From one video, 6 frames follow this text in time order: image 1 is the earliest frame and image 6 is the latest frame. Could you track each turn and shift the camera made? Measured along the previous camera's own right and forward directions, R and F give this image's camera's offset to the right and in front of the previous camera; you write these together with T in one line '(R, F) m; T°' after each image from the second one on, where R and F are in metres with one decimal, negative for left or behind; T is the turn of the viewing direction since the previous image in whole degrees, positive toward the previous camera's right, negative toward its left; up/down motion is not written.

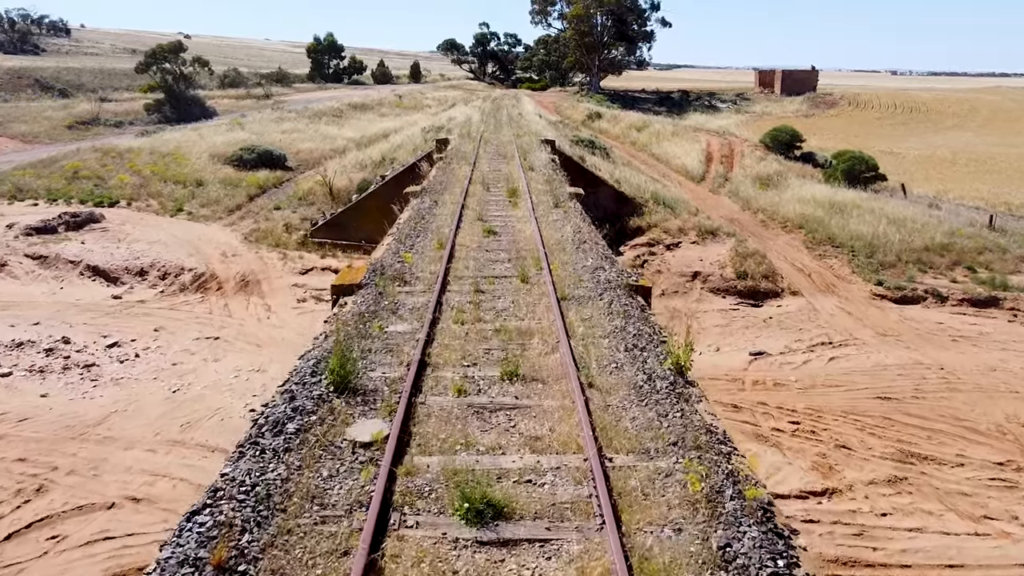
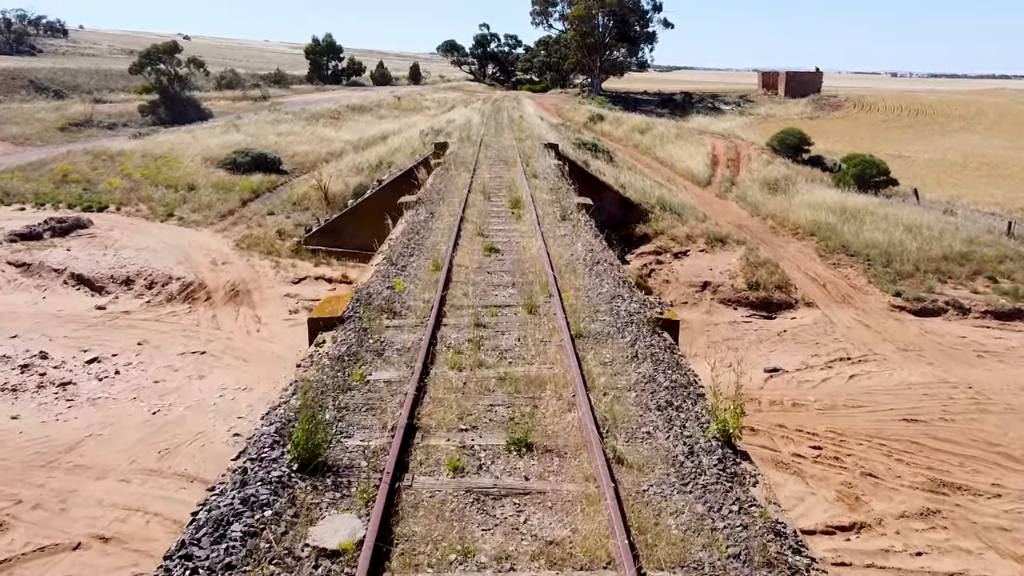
(0.0, +0.7) m; 0°
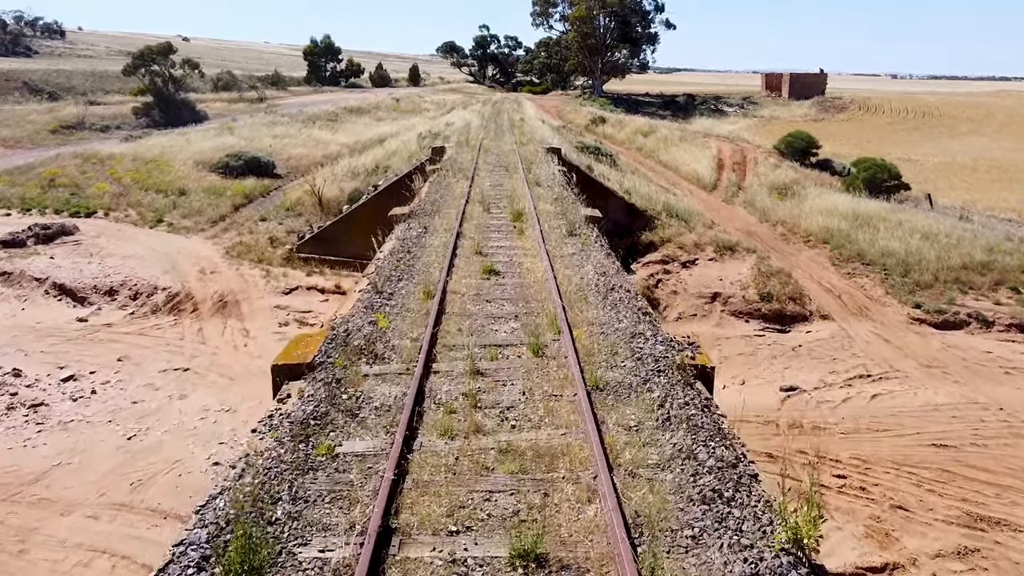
(0.0, +0.7) m; 0°
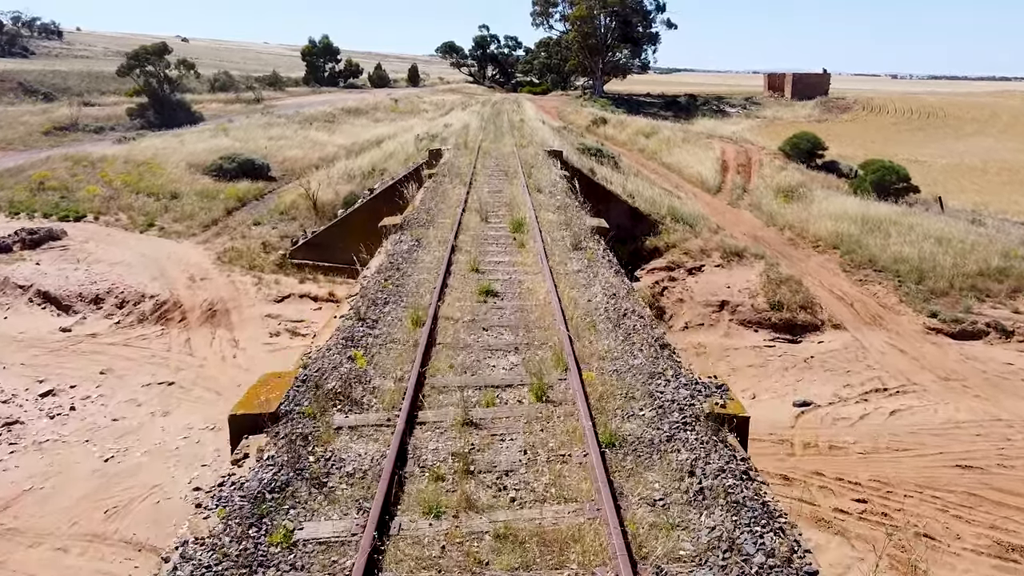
(0.0, +0.5) m; 0°
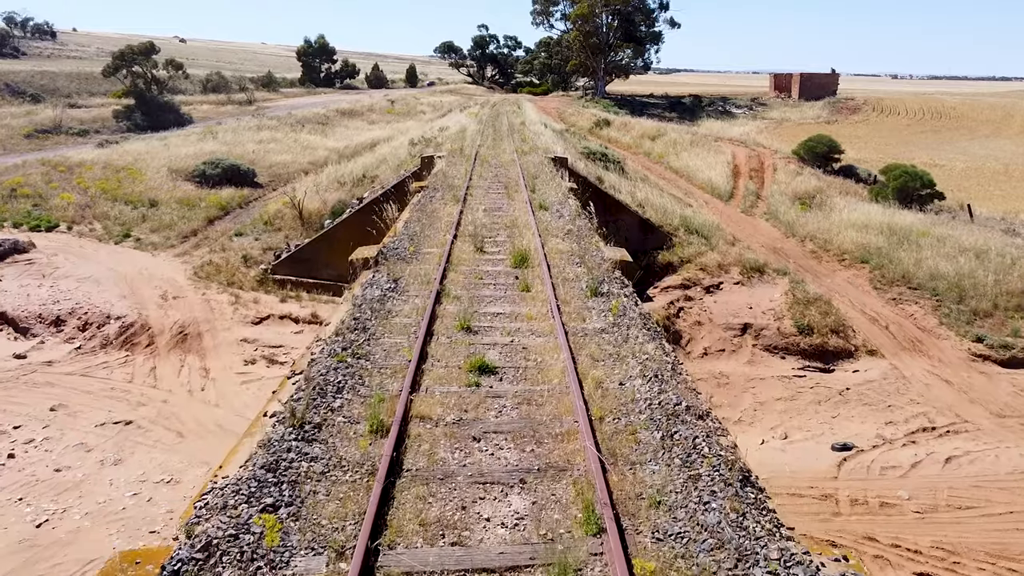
(0.0, +1.3) m; 0°
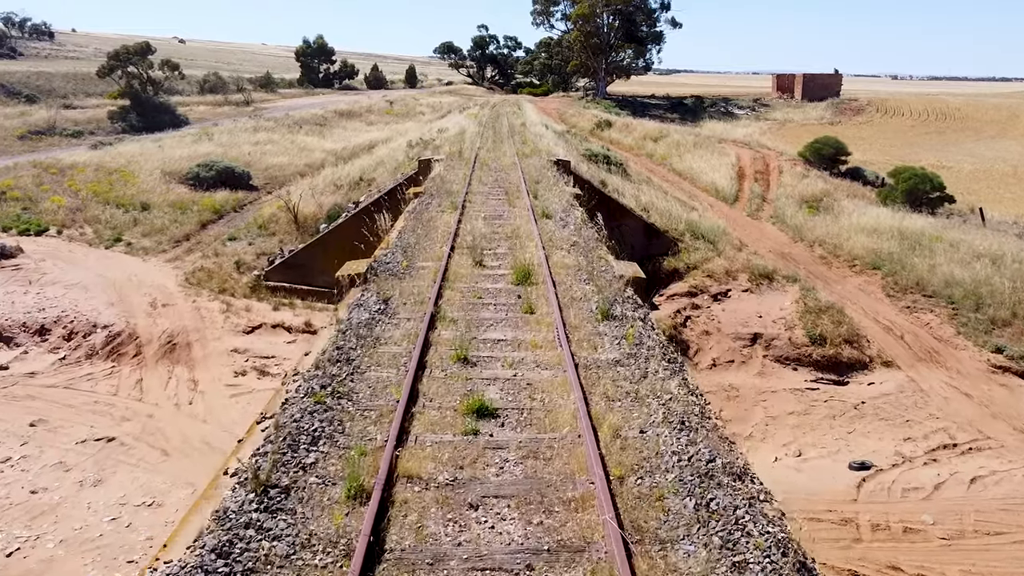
(0.0, +0.5) m; 0°
